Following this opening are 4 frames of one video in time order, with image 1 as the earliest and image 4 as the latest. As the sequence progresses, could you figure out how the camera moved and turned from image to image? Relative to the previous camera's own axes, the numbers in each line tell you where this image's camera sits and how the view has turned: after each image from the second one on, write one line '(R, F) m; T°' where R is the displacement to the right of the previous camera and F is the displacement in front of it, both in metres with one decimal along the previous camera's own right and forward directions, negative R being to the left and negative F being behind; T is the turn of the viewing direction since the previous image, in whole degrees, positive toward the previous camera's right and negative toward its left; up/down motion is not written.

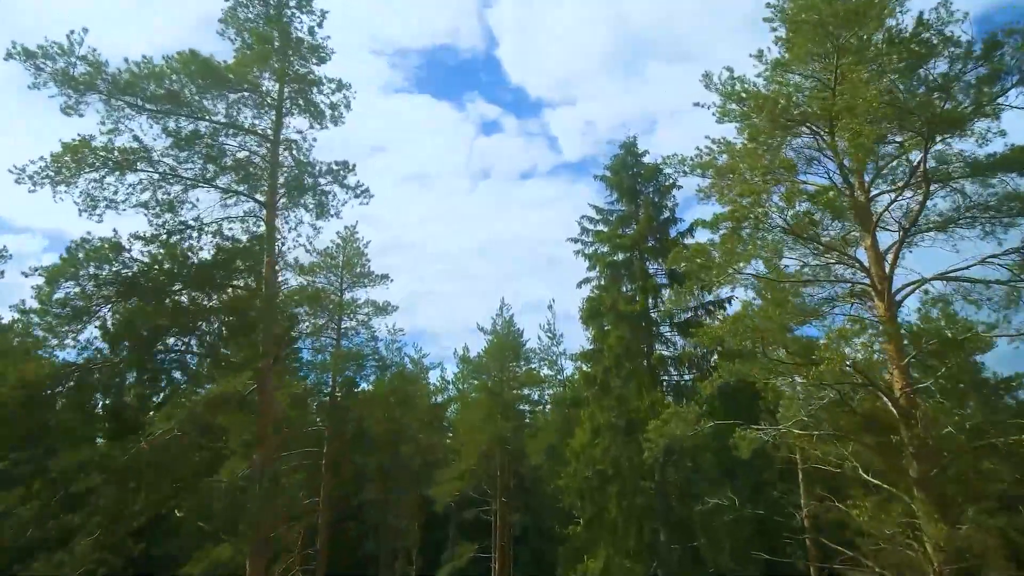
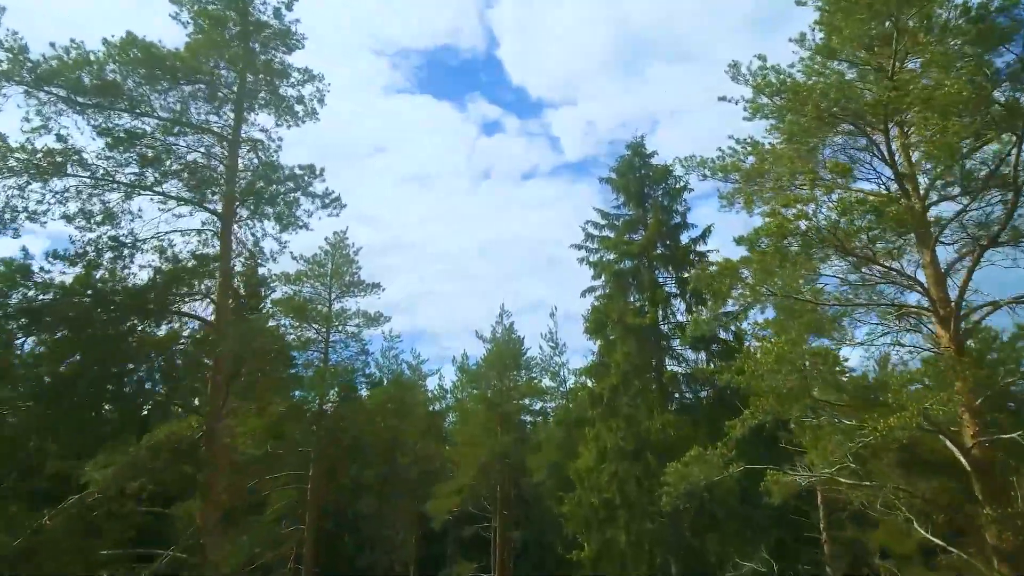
(+0.1, +2.1) m; 0°
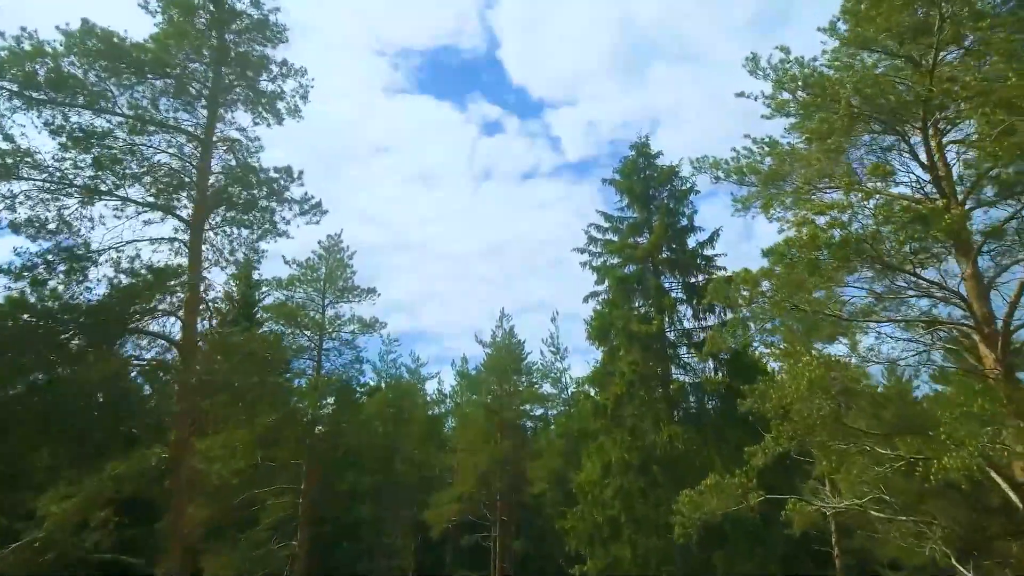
(0.0, +1.1) m; 0°
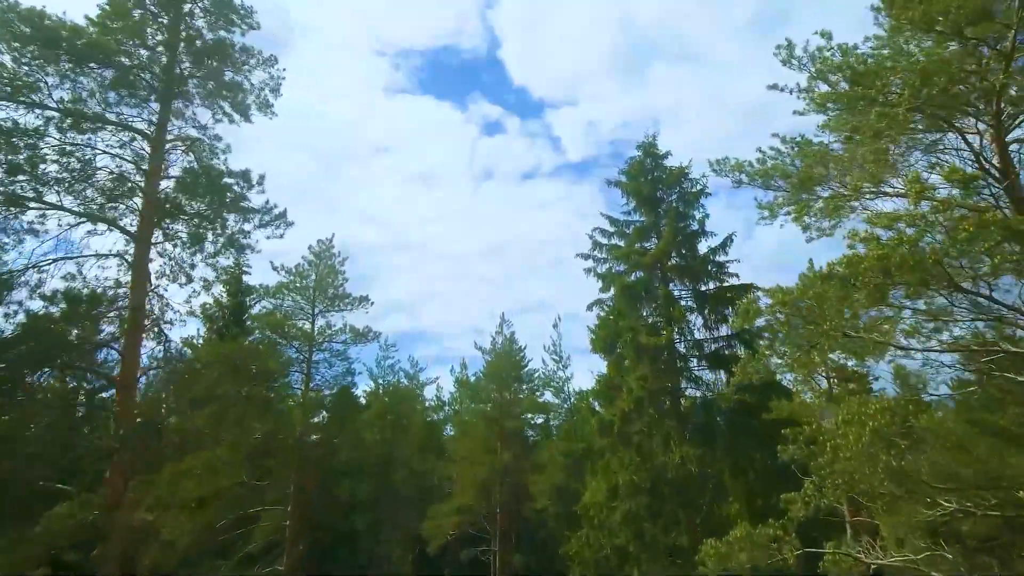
(0.0, +1.6) m; 0°
